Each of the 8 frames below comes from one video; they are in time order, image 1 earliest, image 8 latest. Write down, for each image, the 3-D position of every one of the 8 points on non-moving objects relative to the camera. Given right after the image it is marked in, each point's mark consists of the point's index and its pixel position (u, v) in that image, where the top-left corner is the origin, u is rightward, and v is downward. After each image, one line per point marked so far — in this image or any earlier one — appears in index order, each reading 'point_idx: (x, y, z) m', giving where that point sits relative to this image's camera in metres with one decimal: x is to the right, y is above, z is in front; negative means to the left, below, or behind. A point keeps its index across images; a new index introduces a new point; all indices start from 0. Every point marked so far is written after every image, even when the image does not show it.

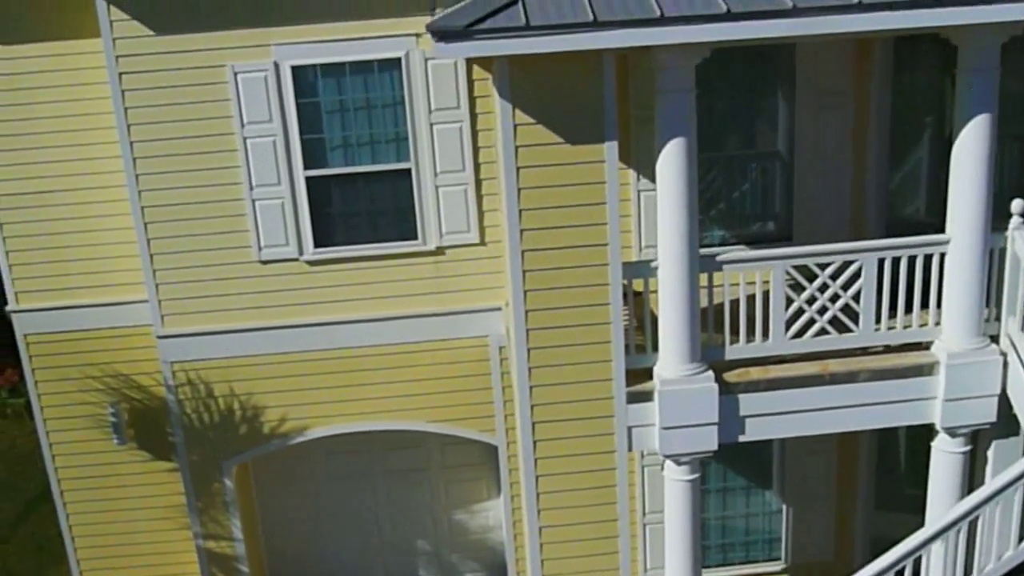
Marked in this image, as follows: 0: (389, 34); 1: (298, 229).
0: (-1.1, +2.2, +8.4) m
1: (-2.0, +0.5, +8.9) m
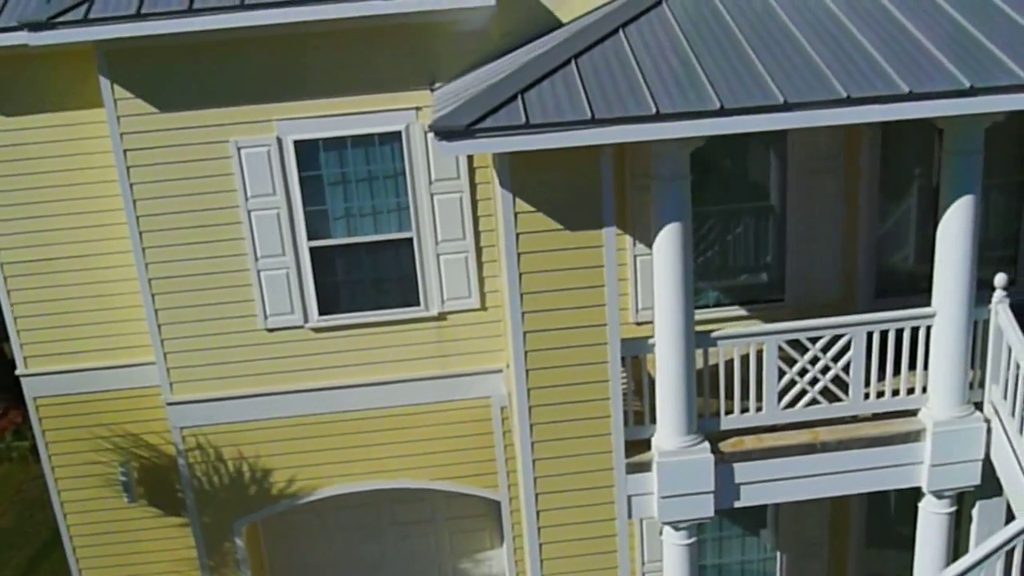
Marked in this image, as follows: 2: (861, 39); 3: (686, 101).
0: (-1.1, +1.6, +8.6) m
1: (-2.0, -0.1, +9.1) m
2: (+2.6, +1.8, +7.1) m
3: (+1.2, +1.3, +6.6) m
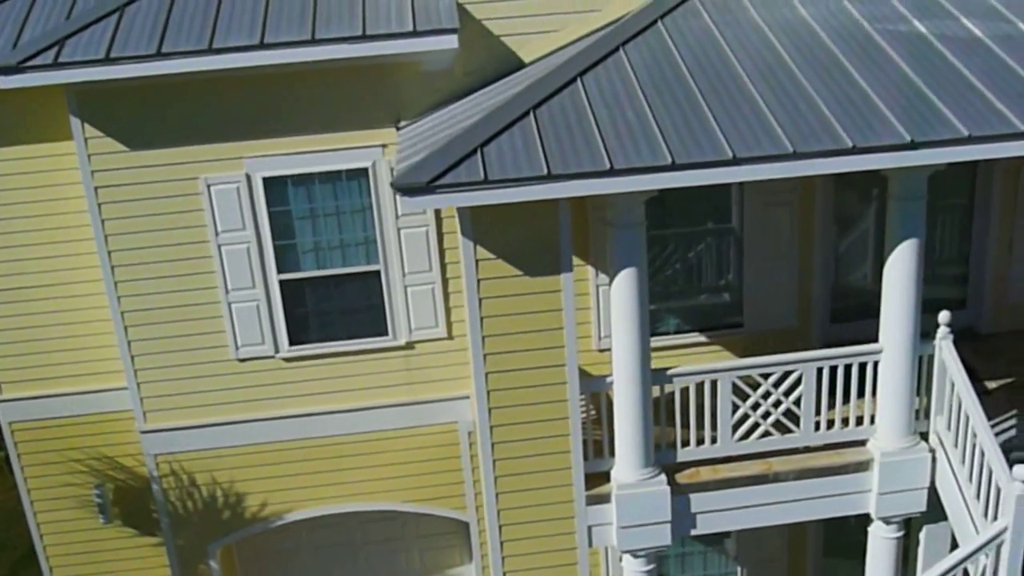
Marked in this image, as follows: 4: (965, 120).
0: (-1.4, +1.3, +8.8) m
1: (-2.3, -0.4, +9.3) m
2: (+2.3, +1.5, +7.4) m
3: (+0.9, +0.9, +6.8) m
4: (+3.3, +1.2, +7.0) m
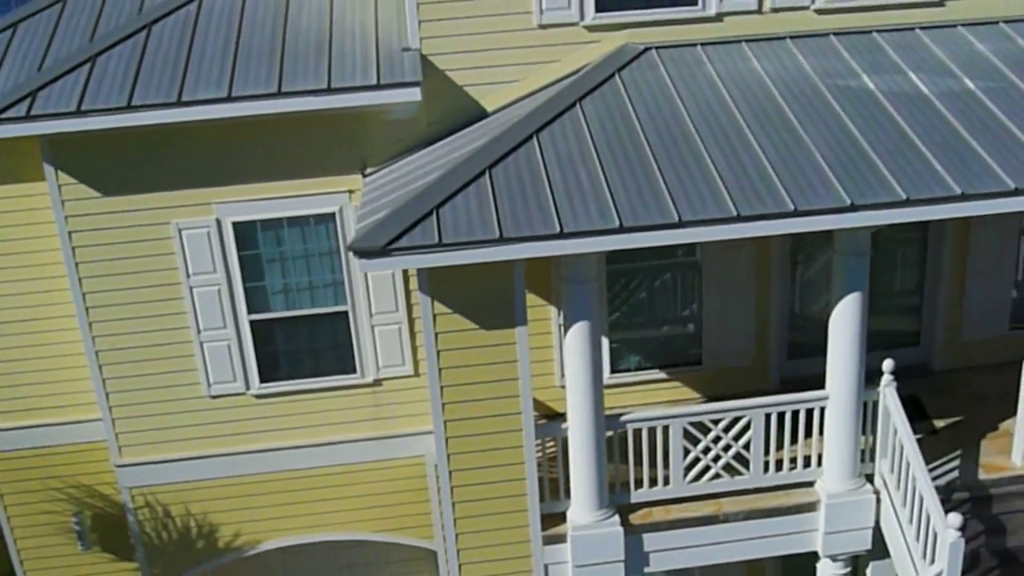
0: (-1.8, +0.9, +9.1) m
1: (-2.6, -0.8, +9.6) m
2: (+2.0, +1.1, +7.6) m
3: (+0.6, +0.5, +7.1) m
4: (+3.0, +0.8, +7.3) m
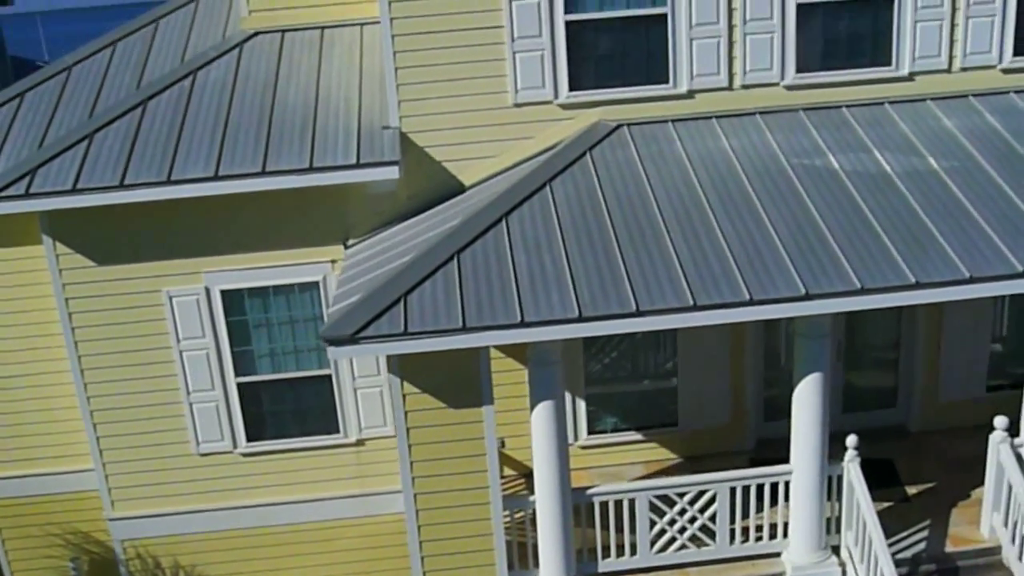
0: (-2.0, +0.3, +9.4) m
1: (-2.9, -1.4, +9.9) m
2: (+1.7, +0.4, +7.9) m
3: (+0.3, -0.2, +7.3) m
4: (+2.7, +0.1, +7.5) m
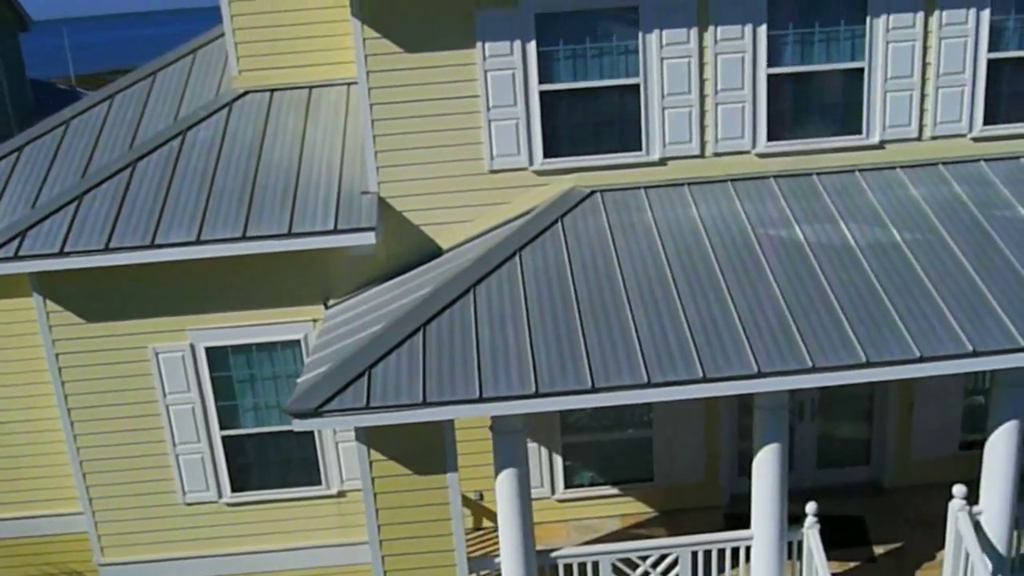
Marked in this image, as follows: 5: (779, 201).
0: (-2.2, -0.3, +9.7) m
1: (-3.1, -2.0, +10.2) m
2: (+1.4, -0.2, +8.1) m
3: (0.0, -0.8, +7.6) m
4: (+2.4, -0.5, +7.7) m
5: (+2.6, +0.8, +9.3) m
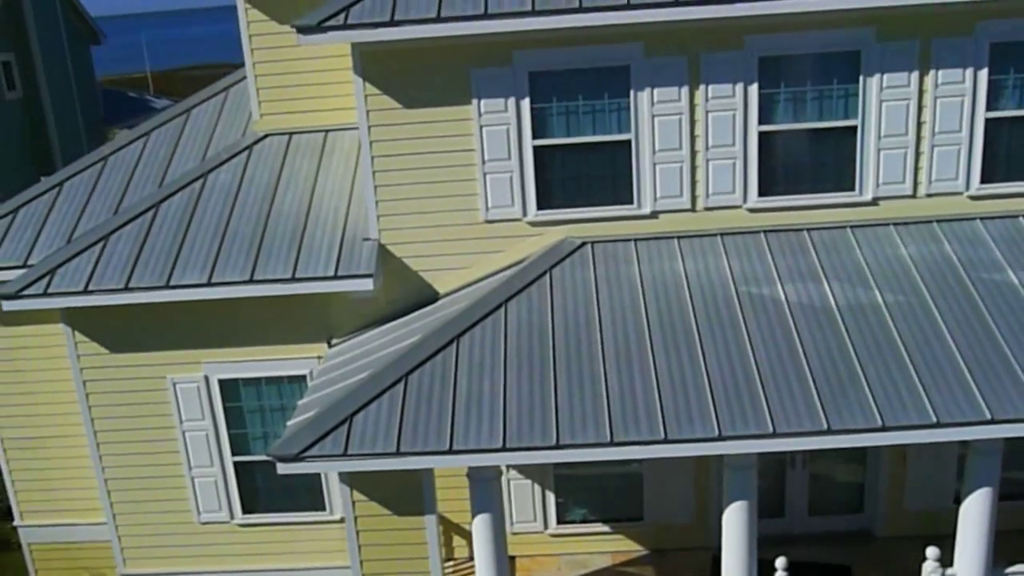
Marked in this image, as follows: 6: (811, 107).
0: (-2.3, -0.7, +10.2) m
1: (-3.2, -2.4, +10.8) m
2: (+1.2, -0.7, +8.3) m
3: (-0.3, -1.2, +7.9) m
4: (+2.2, -1.0, +7.8) m
5: (+2.5, +0.3, +9.4) m
6: (+2.9, +1.8, +9.4) m
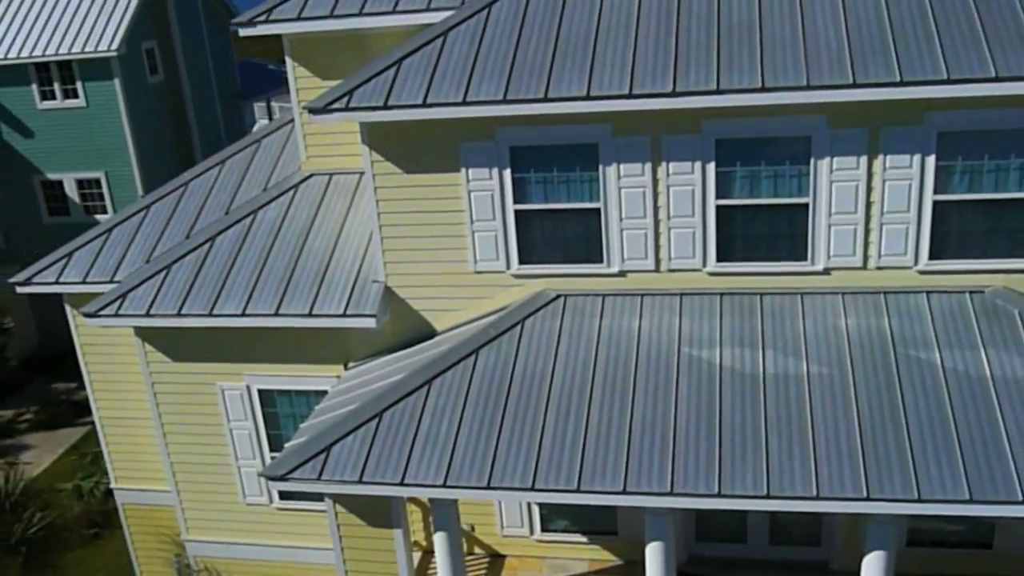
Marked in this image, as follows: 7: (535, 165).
0: (-2.4, -1.1, +12.0) m
1: (-3.3, -2.7, +12.9) m
2: (+0.7, -1.4, +9.6) m
3: (-0.8, -1.8, +9.5) m
4: (+1.6, -1.7, +9.0) m
5: (+2.2, -0.3, +10.4) m
6: (+2.7, +1.1, +10.2) m
7: (+0.3, +1.3, +10.6) m
